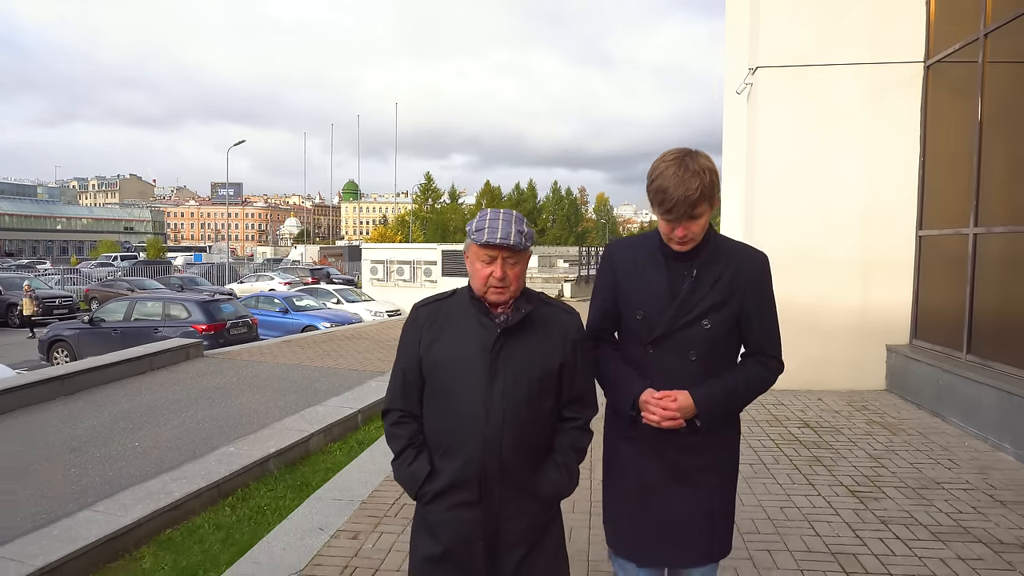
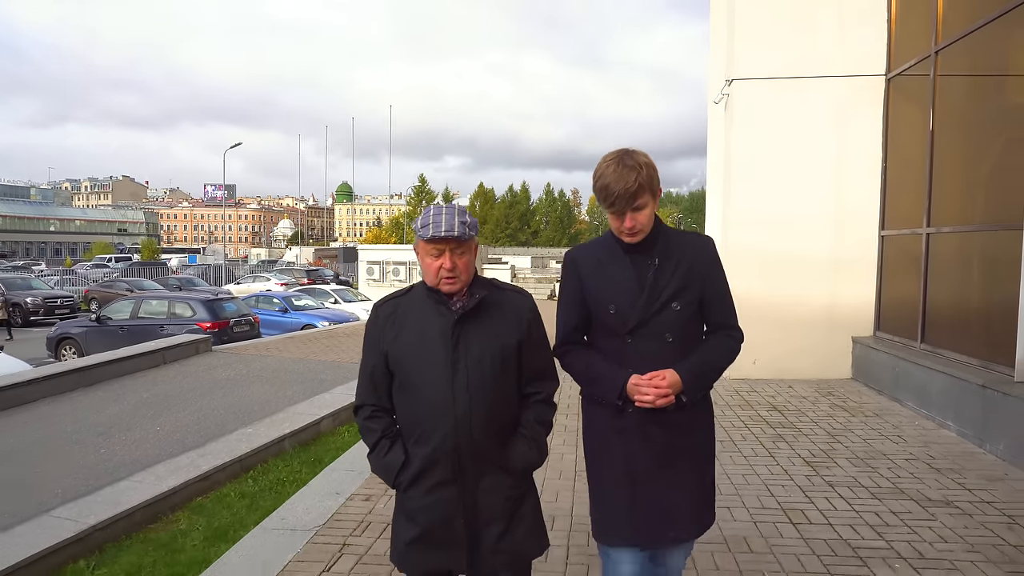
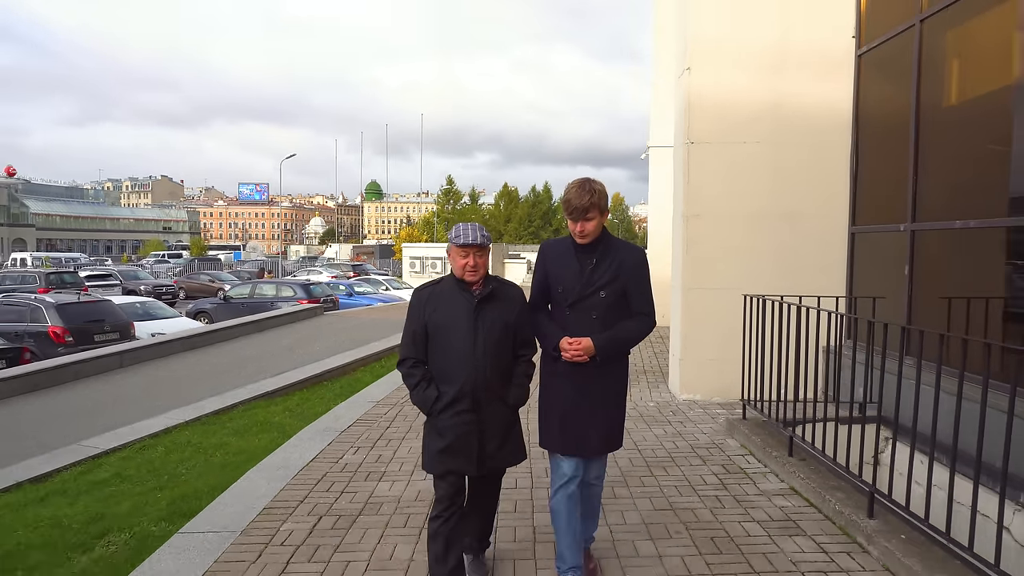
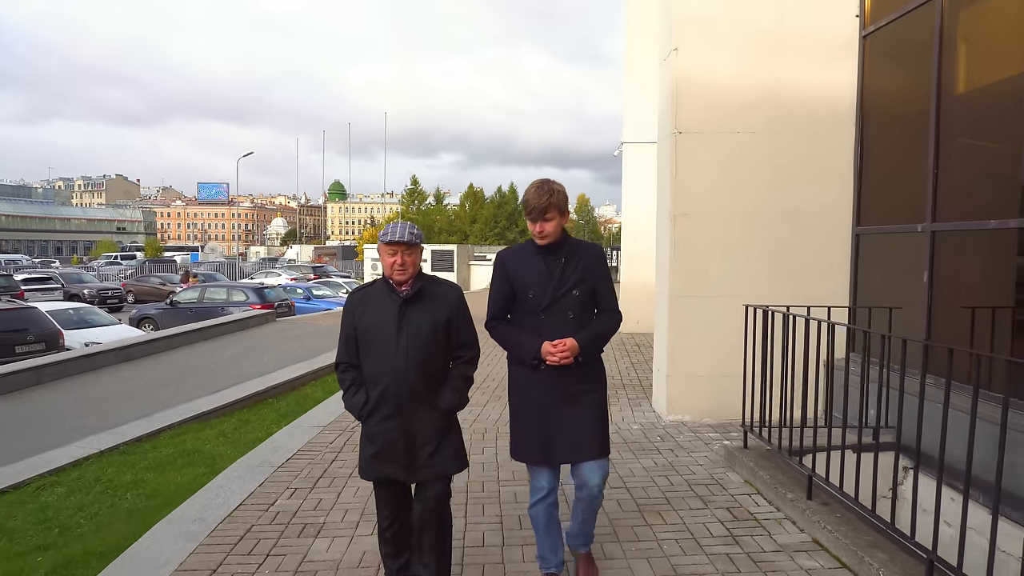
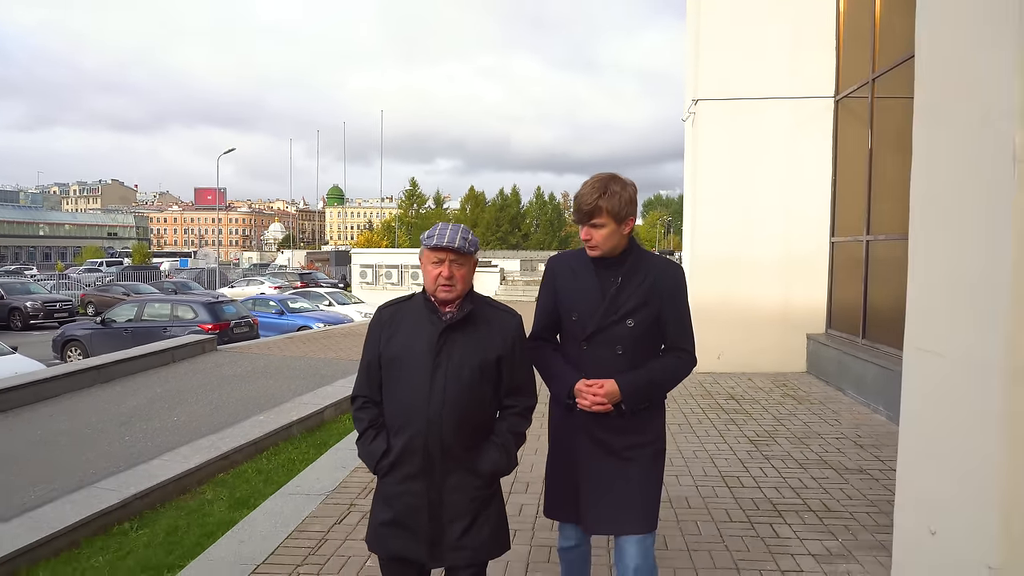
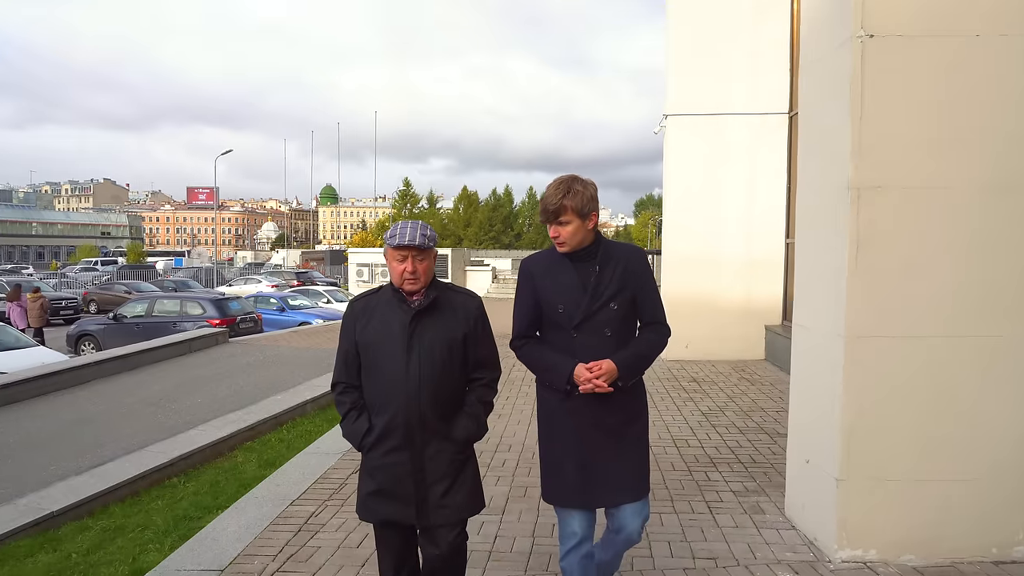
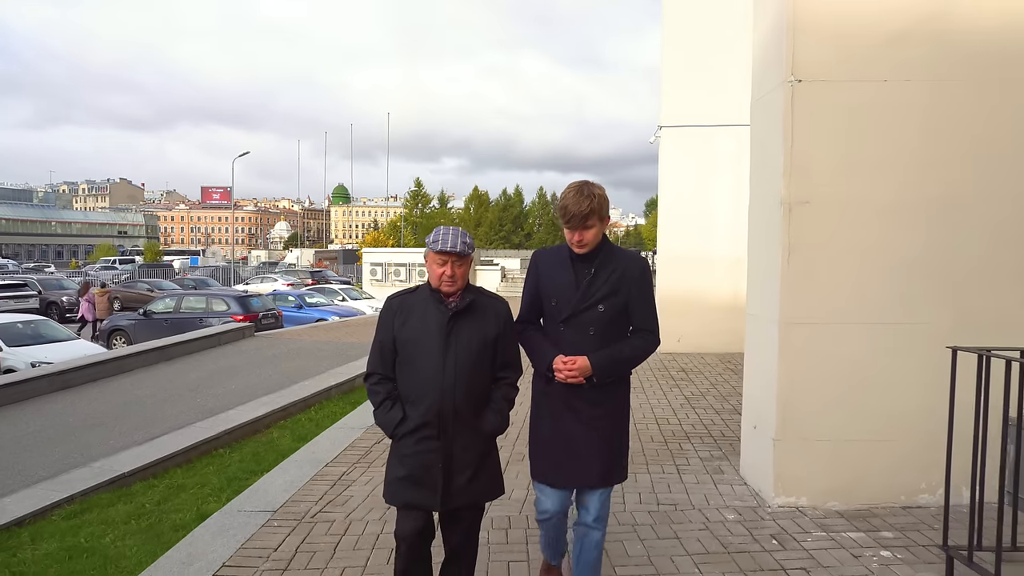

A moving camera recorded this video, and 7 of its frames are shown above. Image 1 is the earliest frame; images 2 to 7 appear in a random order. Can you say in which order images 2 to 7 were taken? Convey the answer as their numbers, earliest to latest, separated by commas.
2, 5, 6, 7, 4, 3
